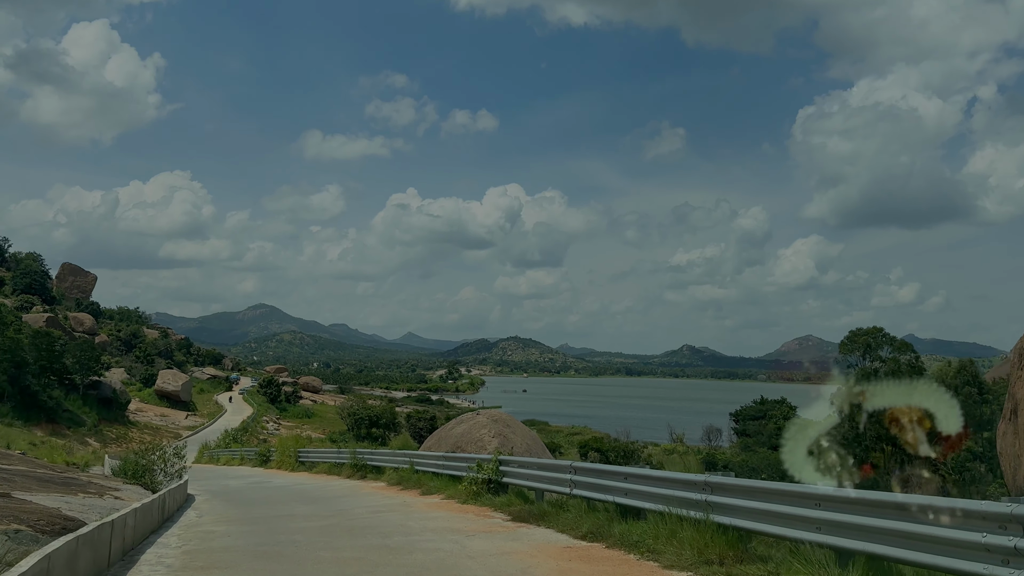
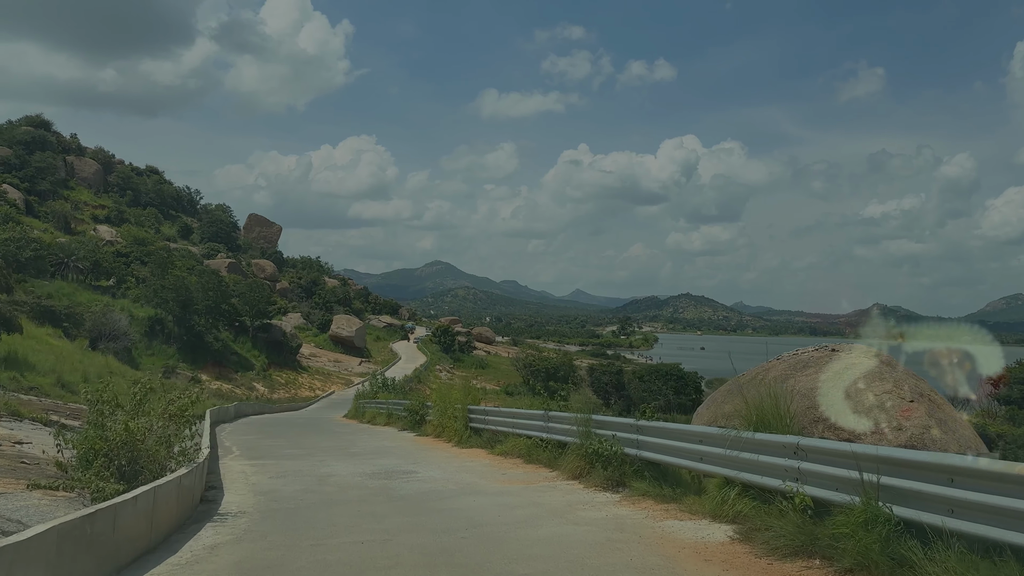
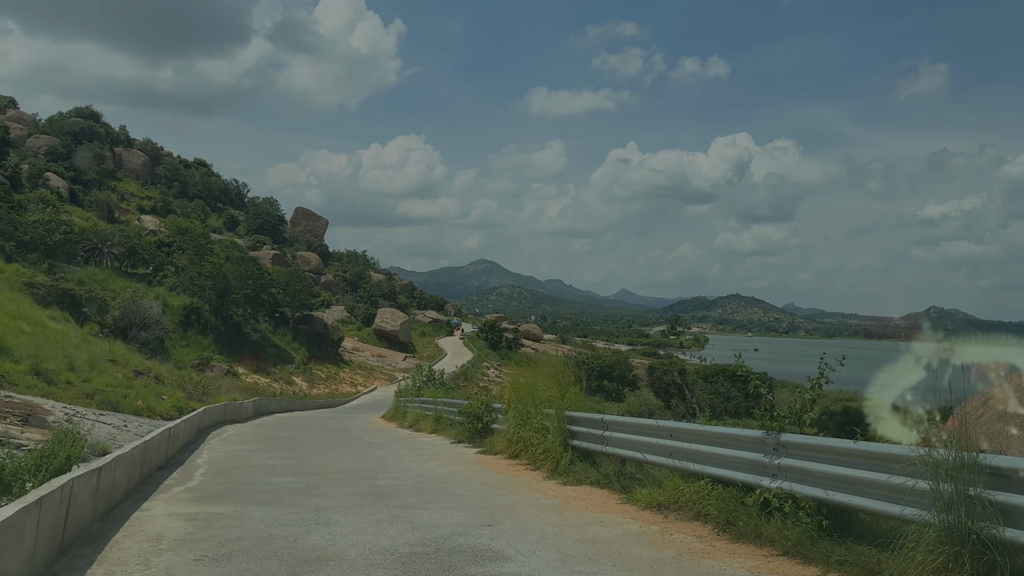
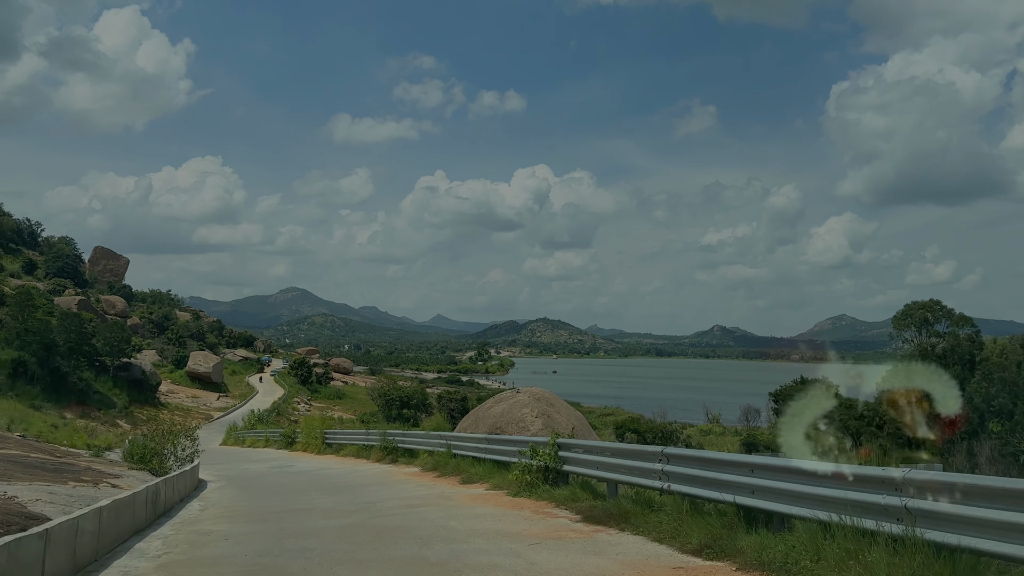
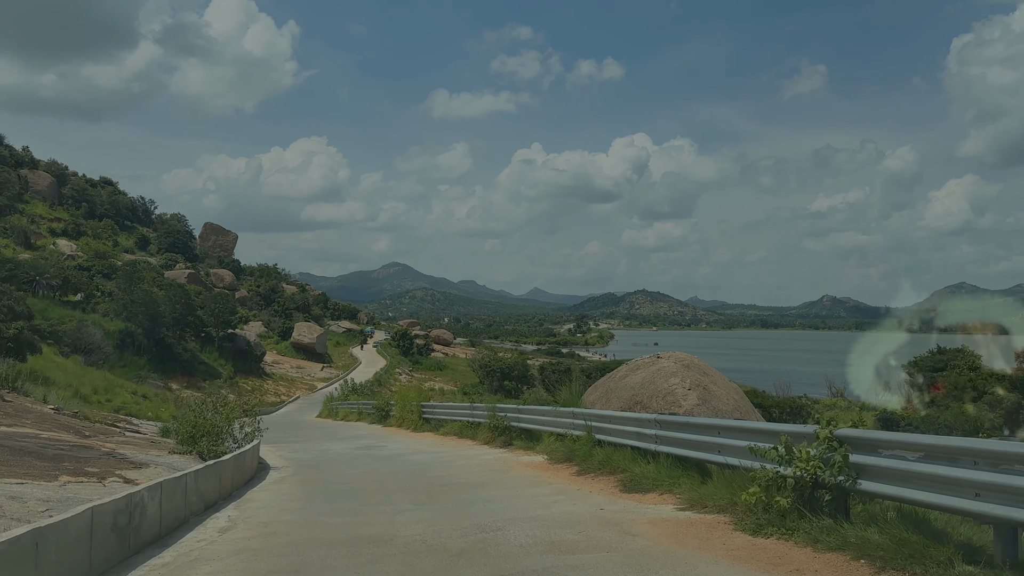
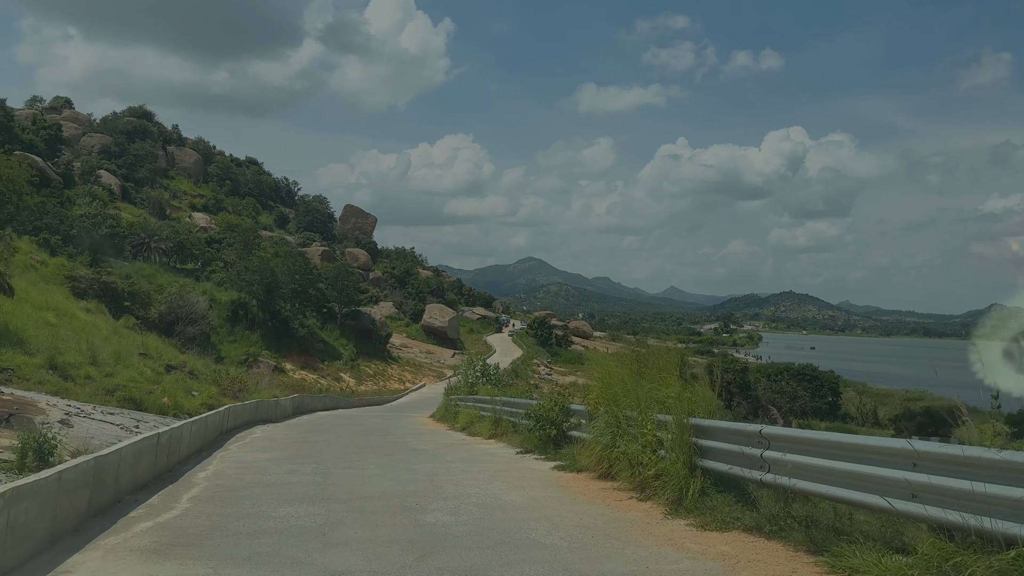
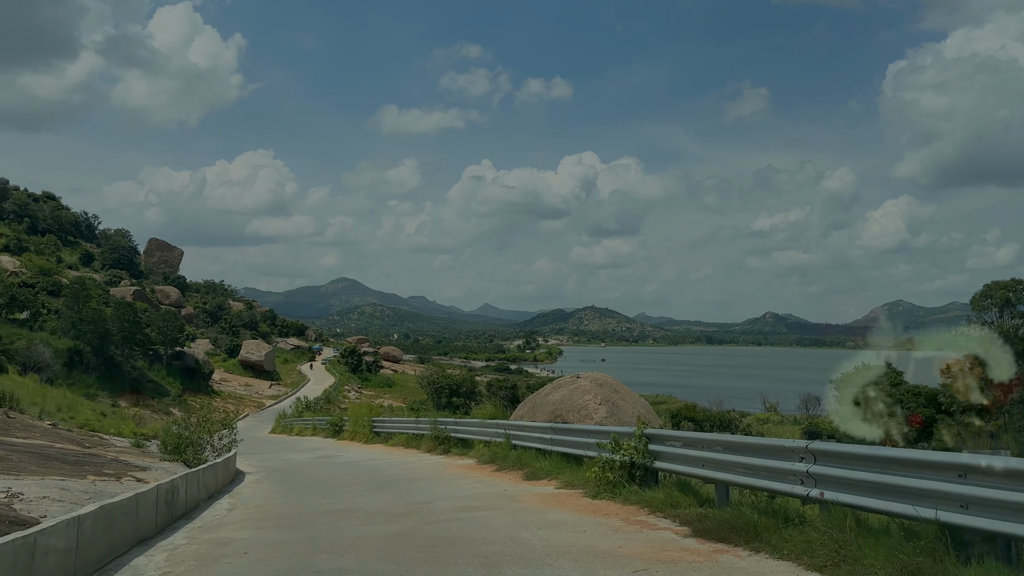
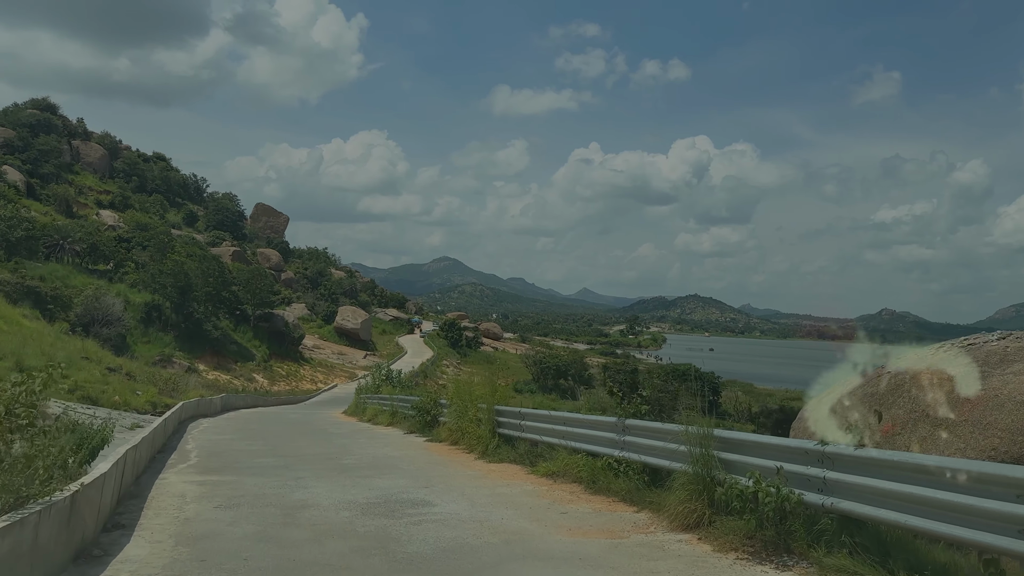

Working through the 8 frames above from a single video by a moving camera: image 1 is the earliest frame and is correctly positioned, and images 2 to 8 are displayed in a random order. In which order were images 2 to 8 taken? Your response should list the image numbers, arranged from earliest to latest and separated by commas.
4, 7, 5, 2, 8, 3, 6
